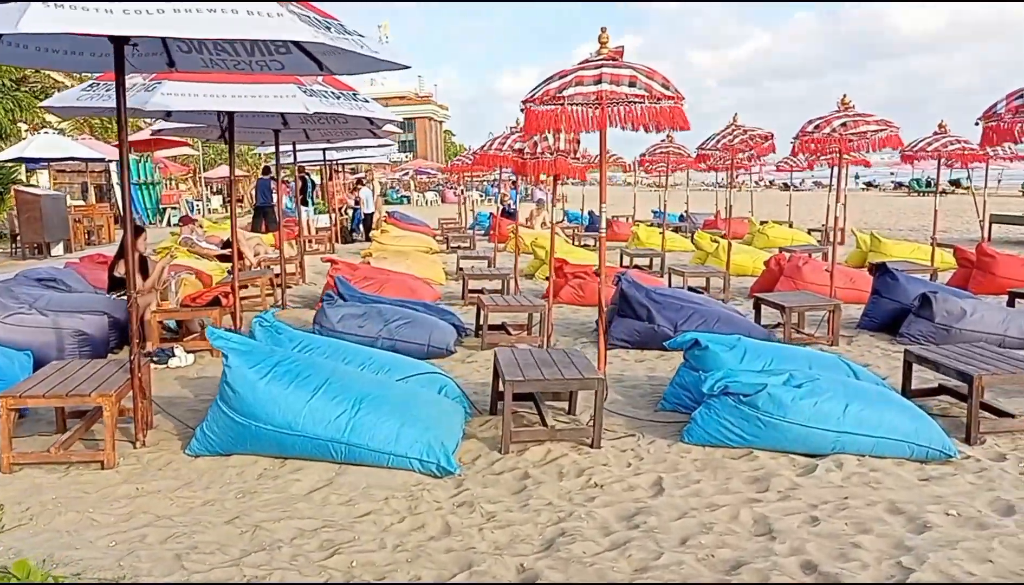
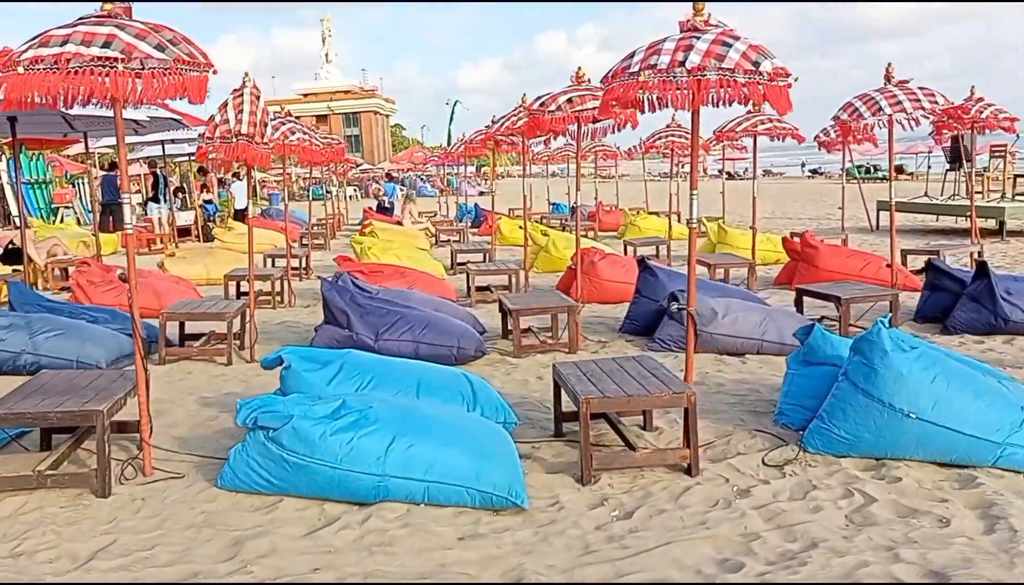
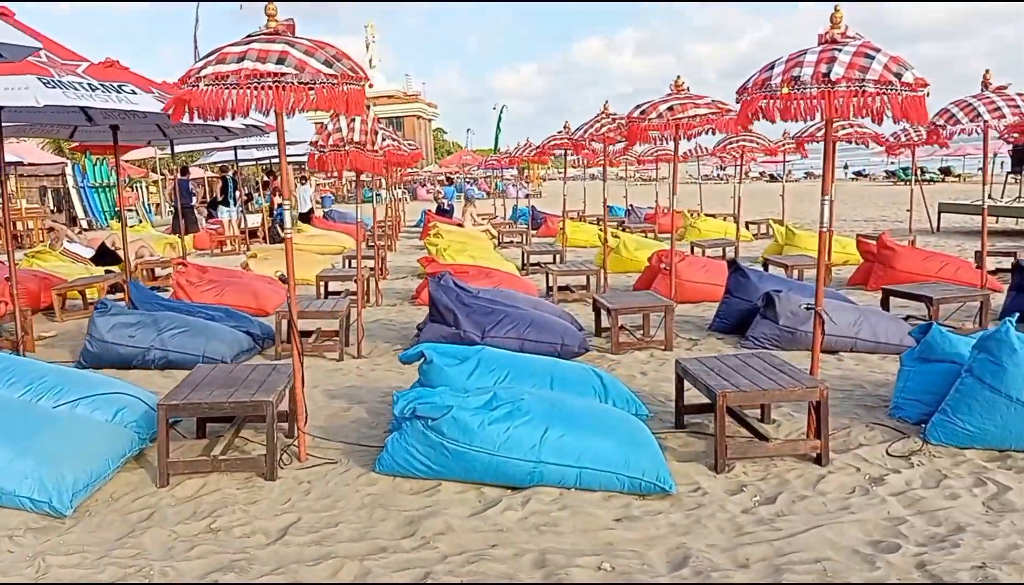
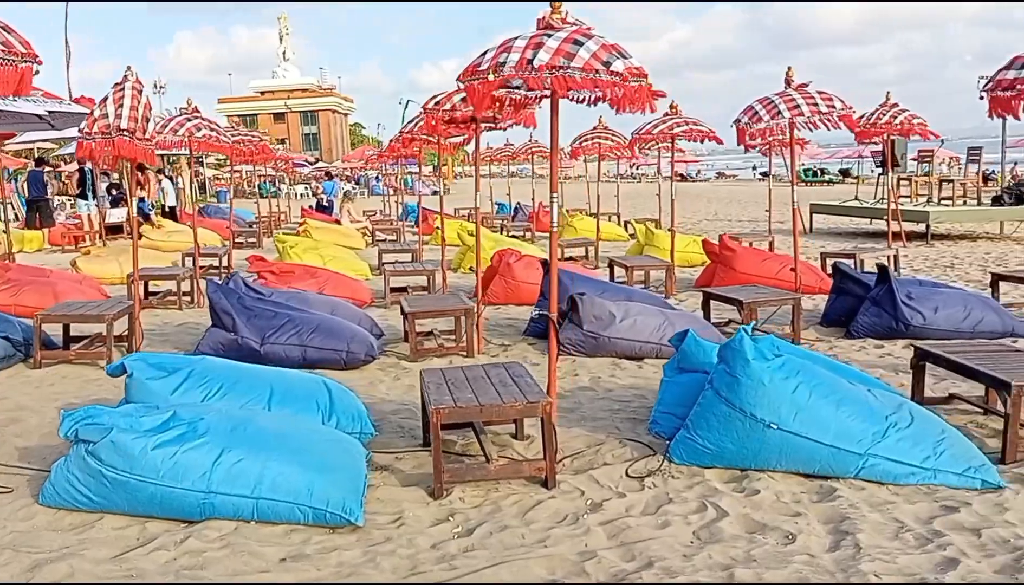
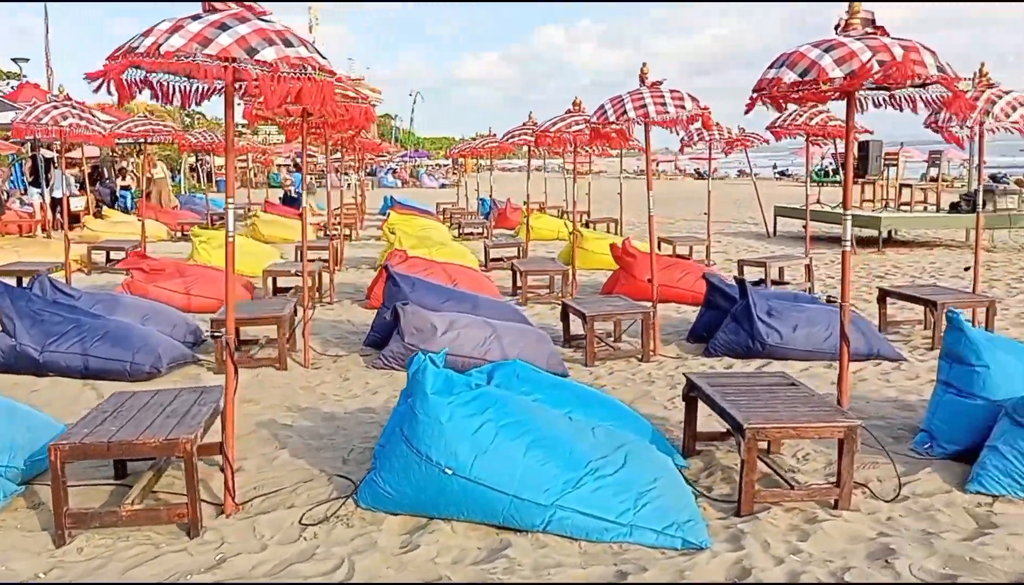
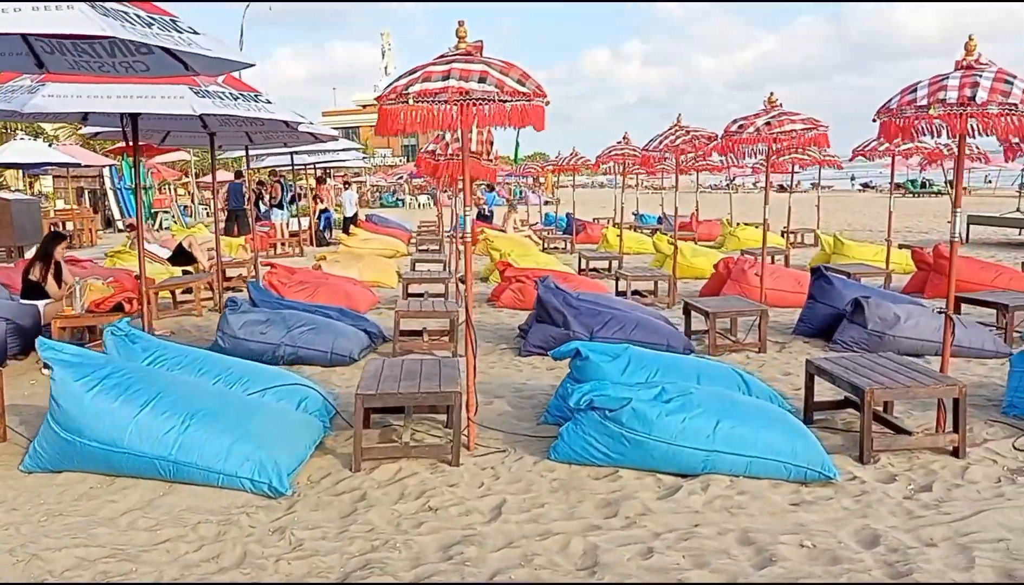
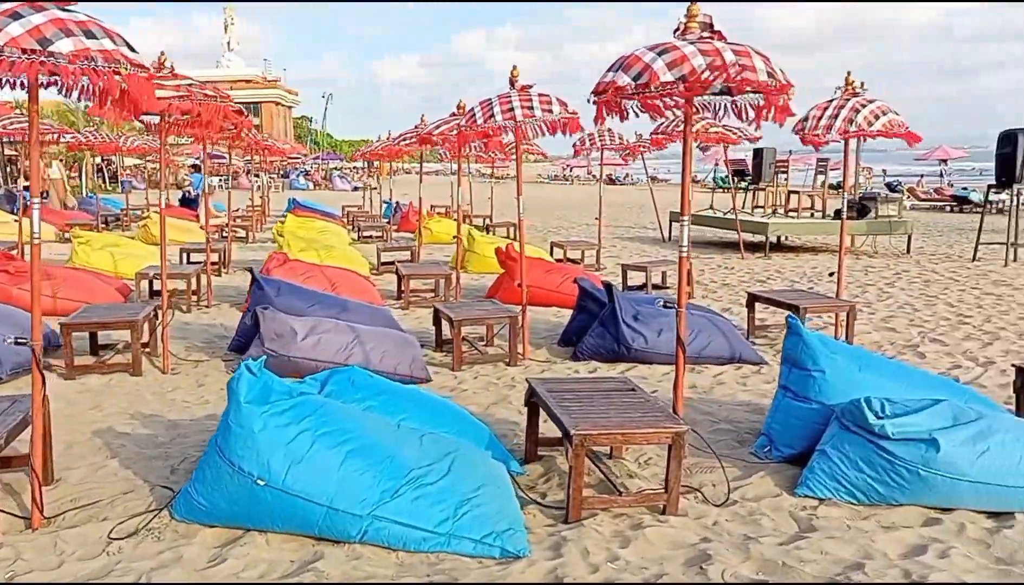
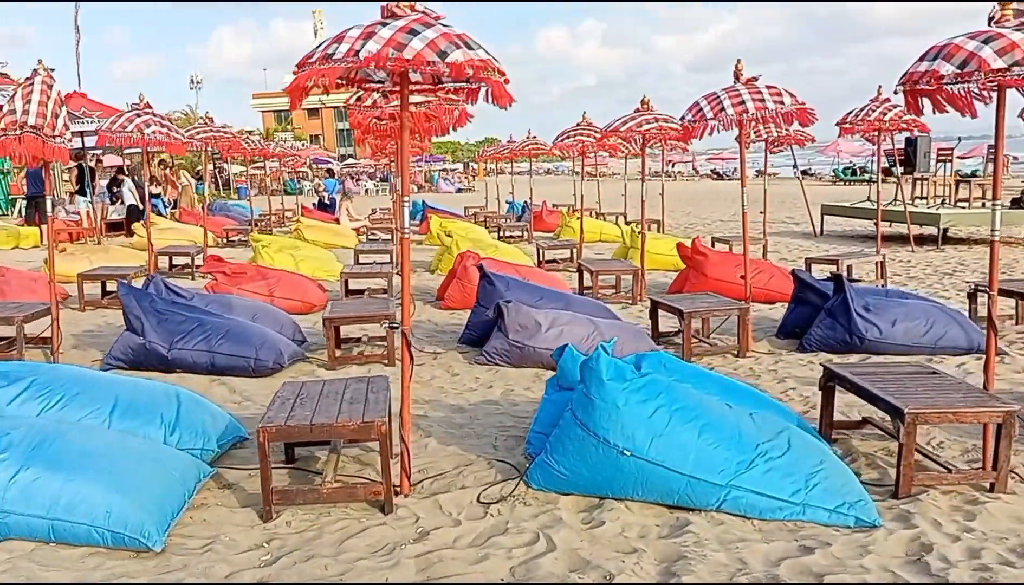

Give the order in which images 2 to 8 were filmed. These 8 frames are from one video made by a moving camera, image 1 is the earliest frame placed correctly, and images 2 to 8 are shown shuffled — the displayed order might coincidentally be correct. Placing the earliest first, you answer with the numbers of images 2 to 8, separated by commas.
6, 3, 2, 4, 8, 5, 7
